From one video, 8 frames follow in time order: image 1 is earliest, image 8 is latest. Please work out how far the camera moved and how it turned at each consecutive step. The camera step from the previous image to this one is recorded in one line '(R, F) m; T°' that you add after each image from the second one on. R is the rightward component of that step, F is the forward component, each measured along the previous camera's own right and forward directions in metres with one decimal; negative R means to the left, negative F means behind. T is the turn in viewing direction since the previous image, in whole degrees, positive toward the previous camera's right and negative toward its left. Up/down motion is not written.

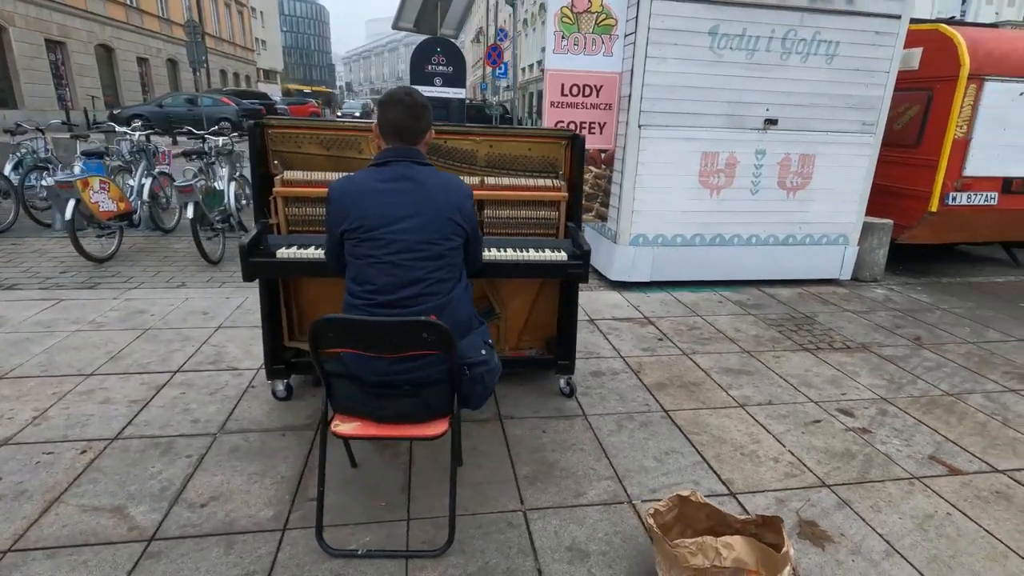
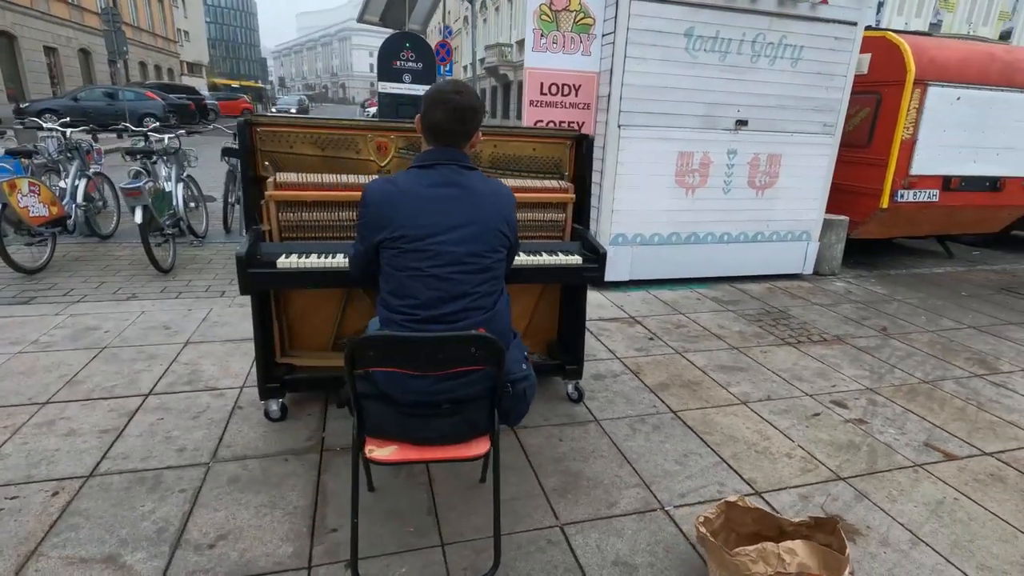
(-0.4, +0.1) m; +6°
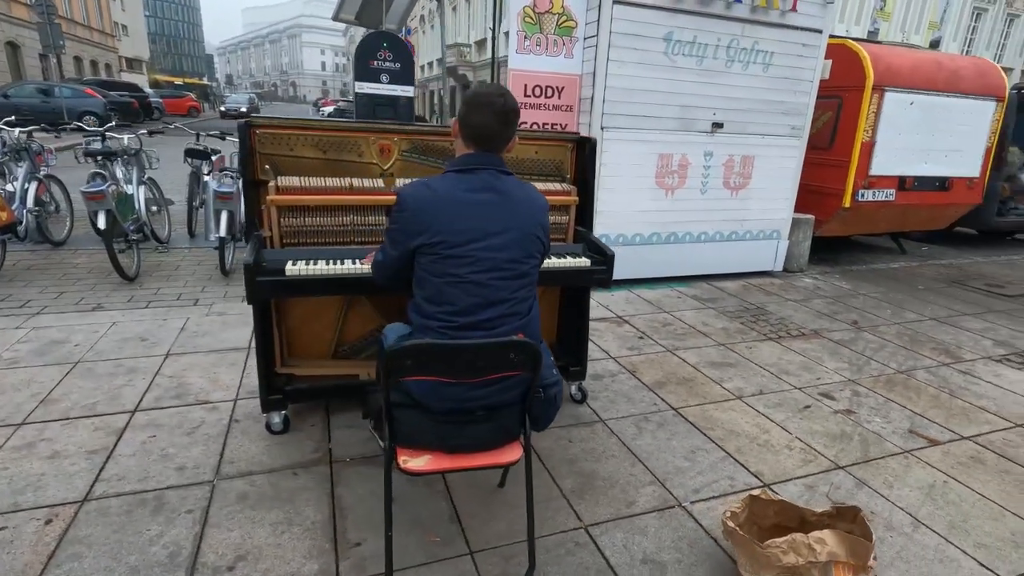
(-0.2, 0.0) m; +4°
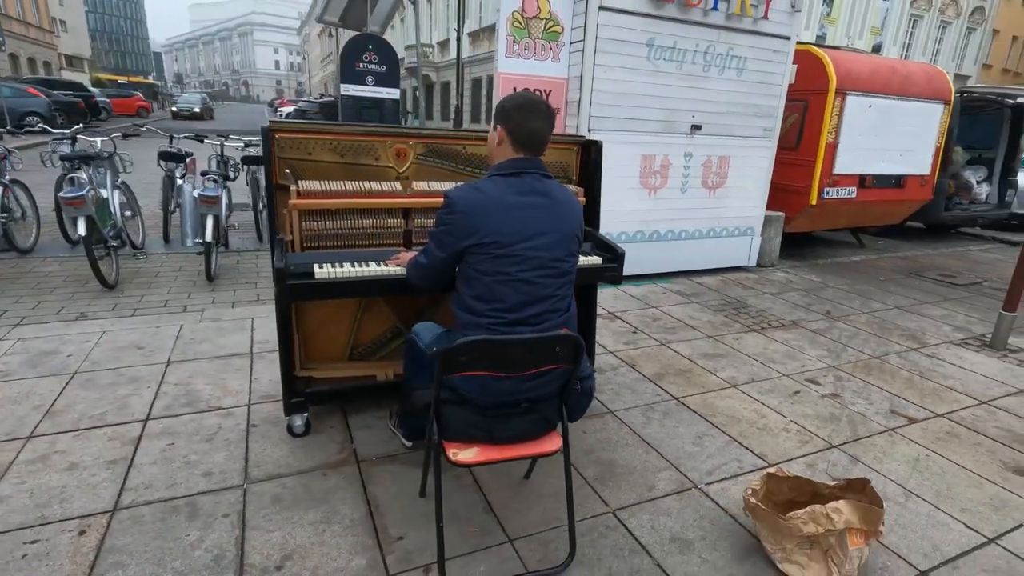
(-0.3, -0.1) m; +4°
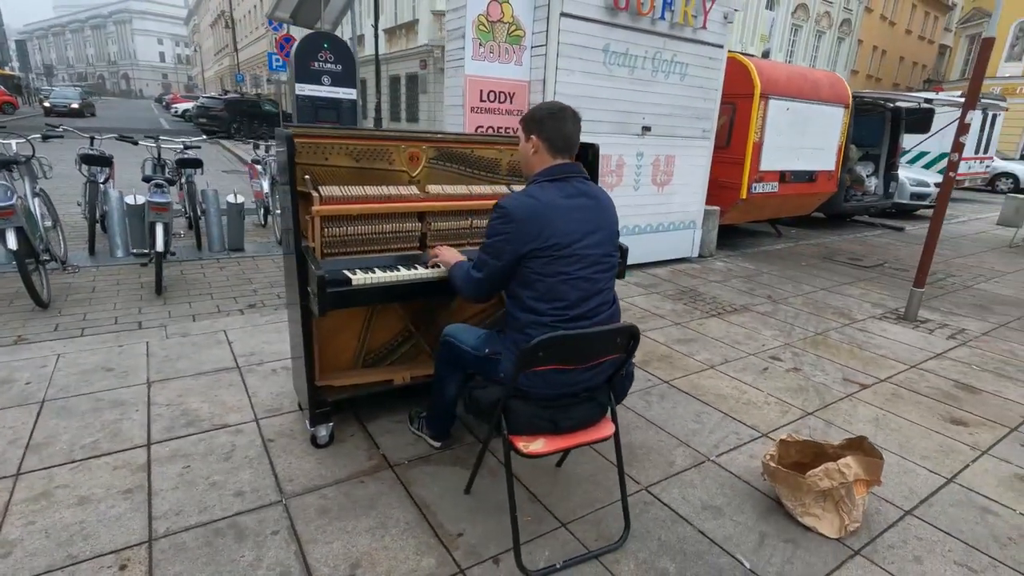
(-0.5, -0.1) m; +9°
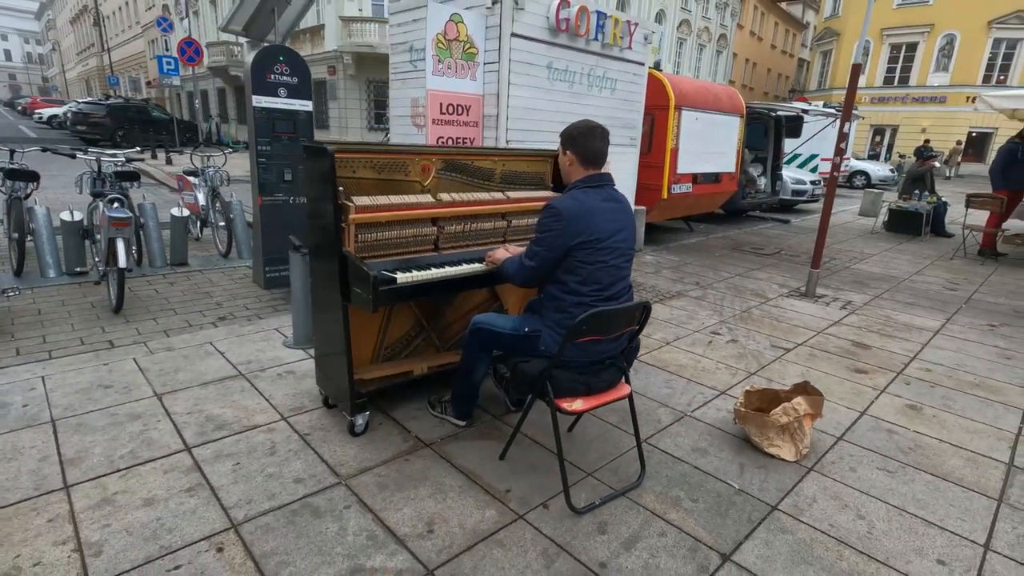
(-0.6, -0.3) m; +10°
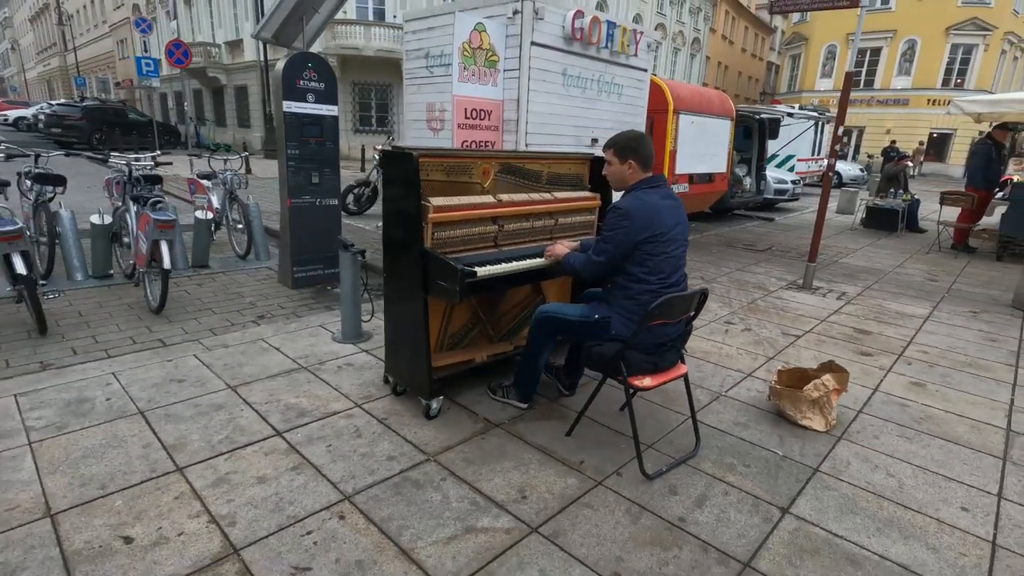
(-0.5, -0.3) m; +3°
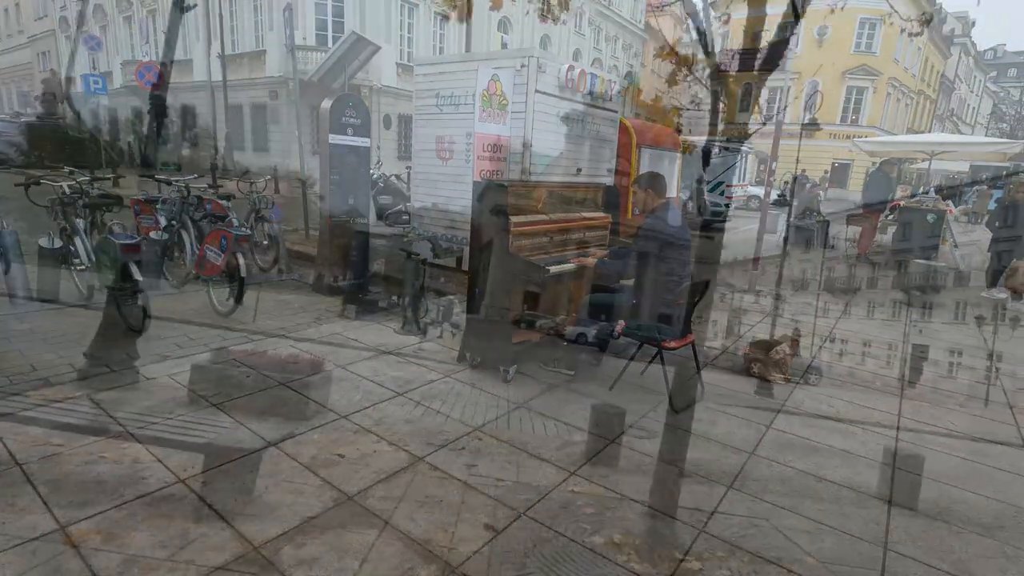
(-0.9, -1.0) m; +7°
